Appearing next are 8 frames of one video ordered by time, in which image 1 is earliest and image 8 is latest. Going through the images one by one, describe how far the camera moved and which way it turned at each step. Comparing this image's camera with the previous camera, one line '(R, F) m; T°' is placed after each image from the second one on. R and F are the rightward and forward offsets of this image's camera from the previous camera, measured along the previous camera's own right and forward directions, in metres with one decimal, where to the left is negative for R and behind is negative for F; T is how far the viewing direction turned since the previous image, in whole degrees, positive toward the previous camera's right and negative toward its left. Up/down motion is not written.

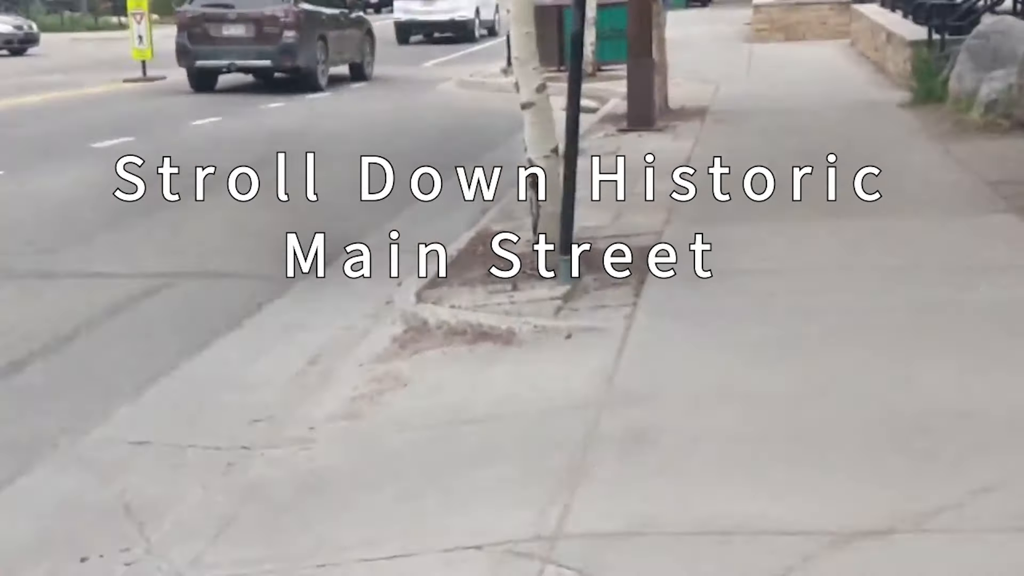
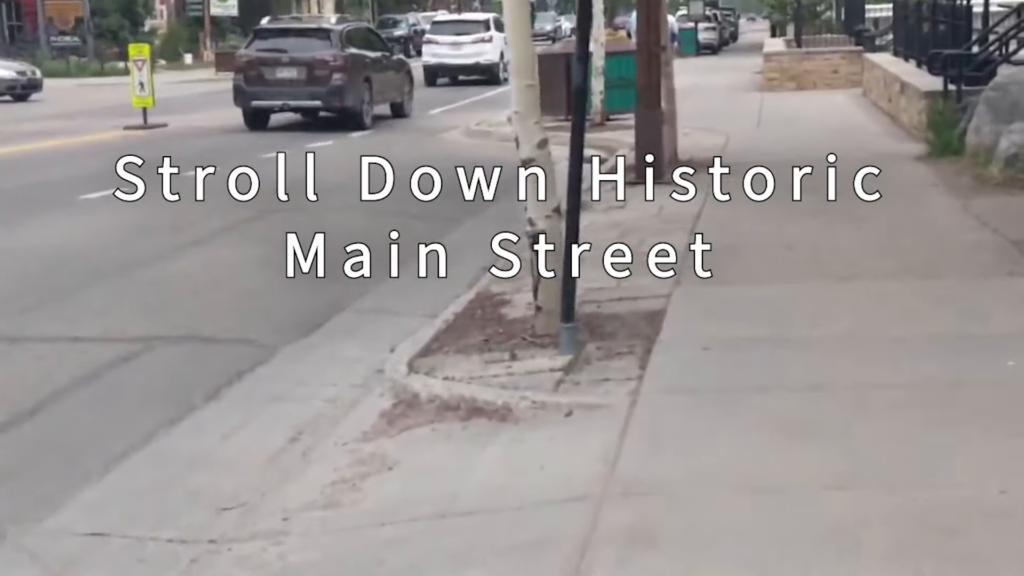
(+0.1, +0.5) m; 0°
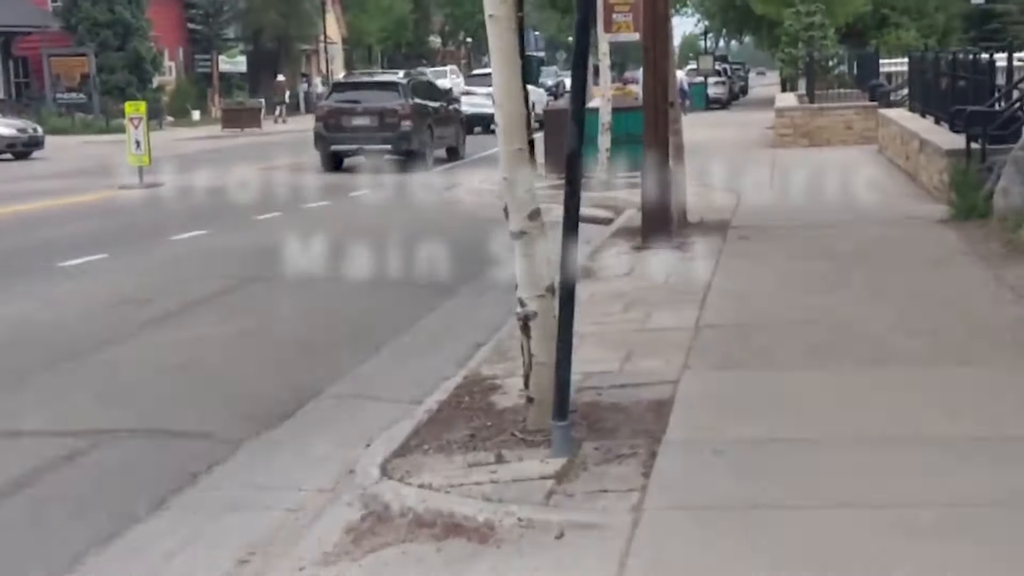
(+0.1, +0.9) m; 0°
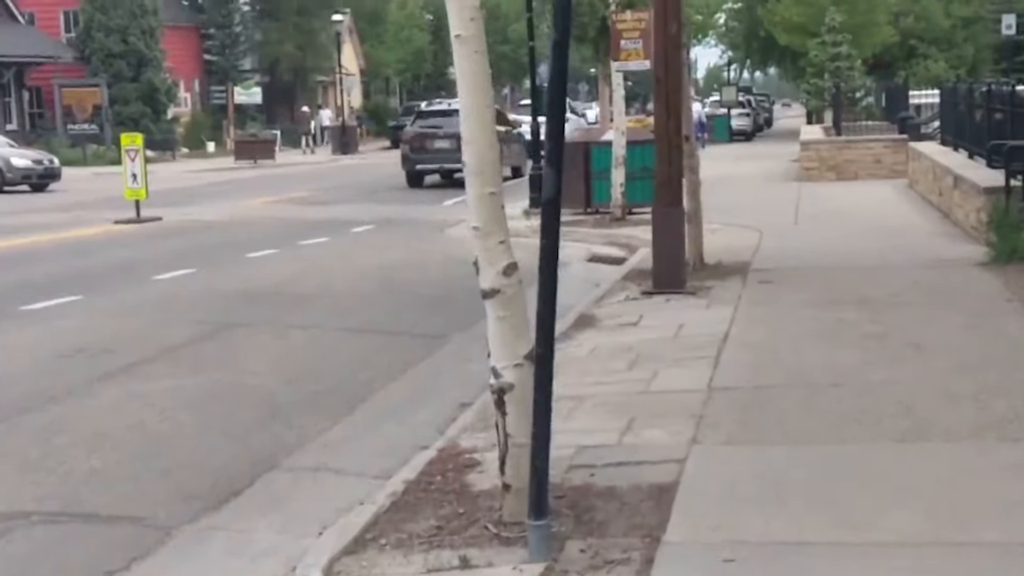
(+0.2, +1.1) m; -1°
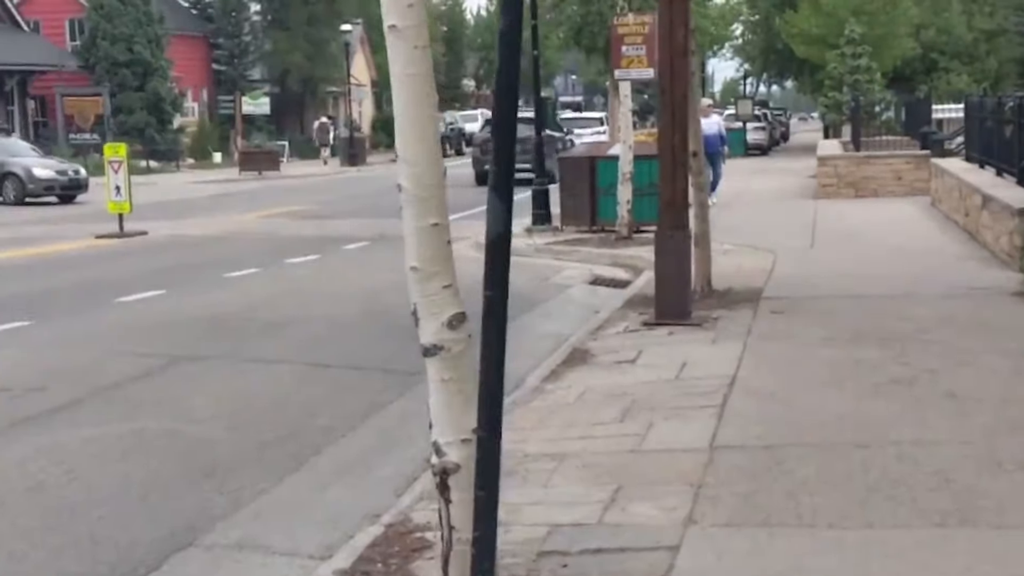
(+0.2, +1.2) m; -1°
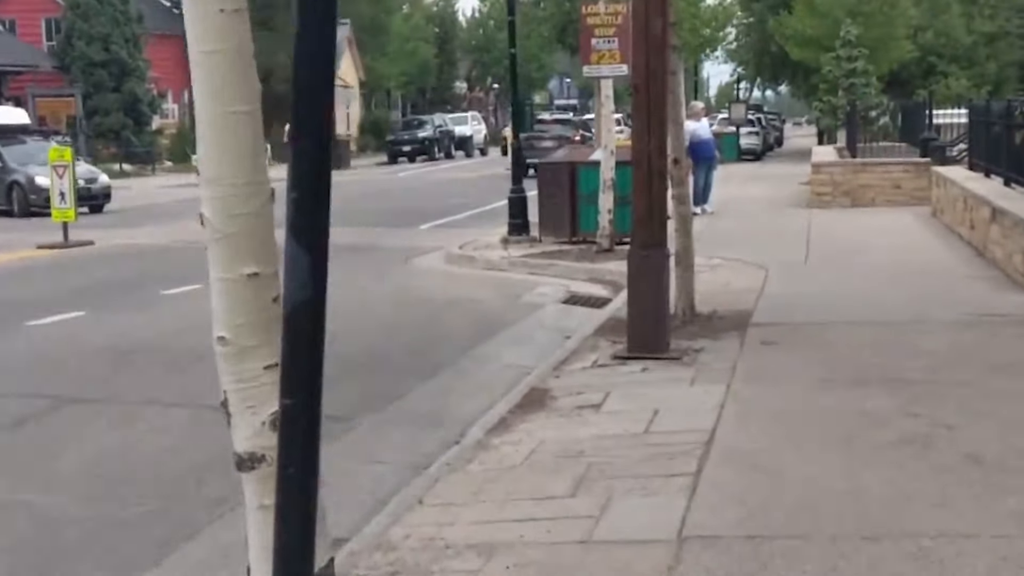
(+0.3, +1.6) m; 0°
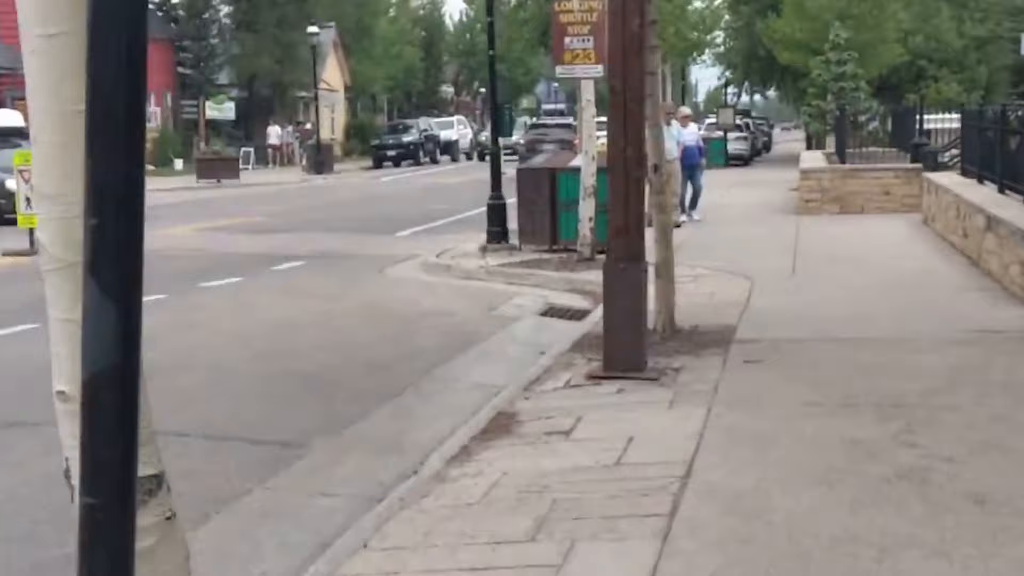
(+0.2, +0.7) m; 0°
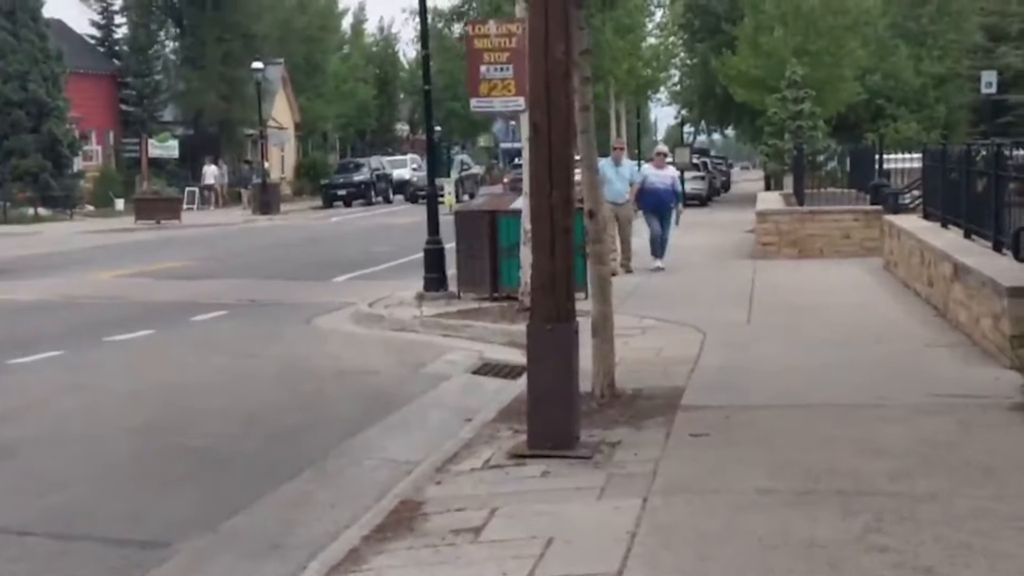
(+0.3, +1.3) m; +2°
